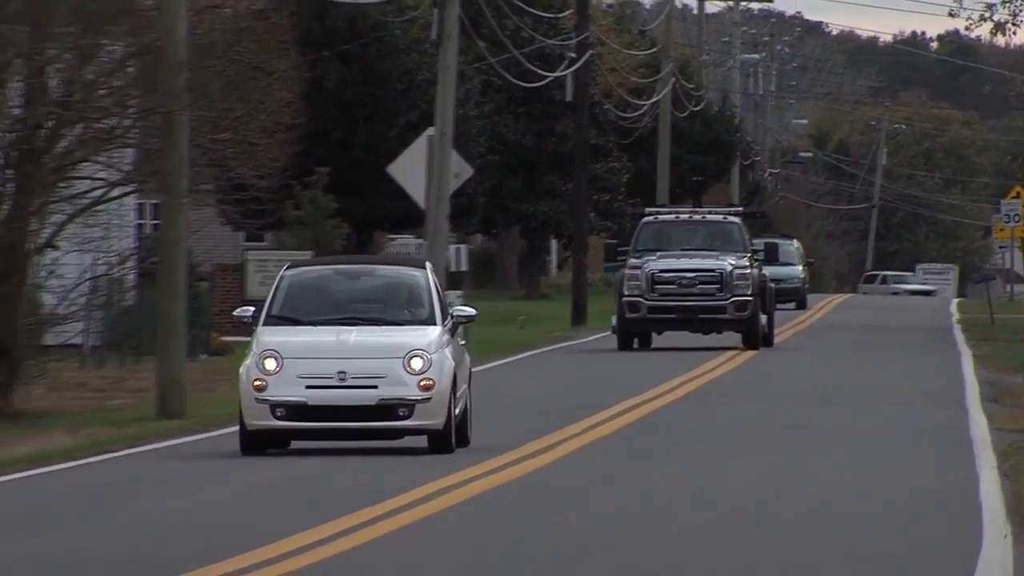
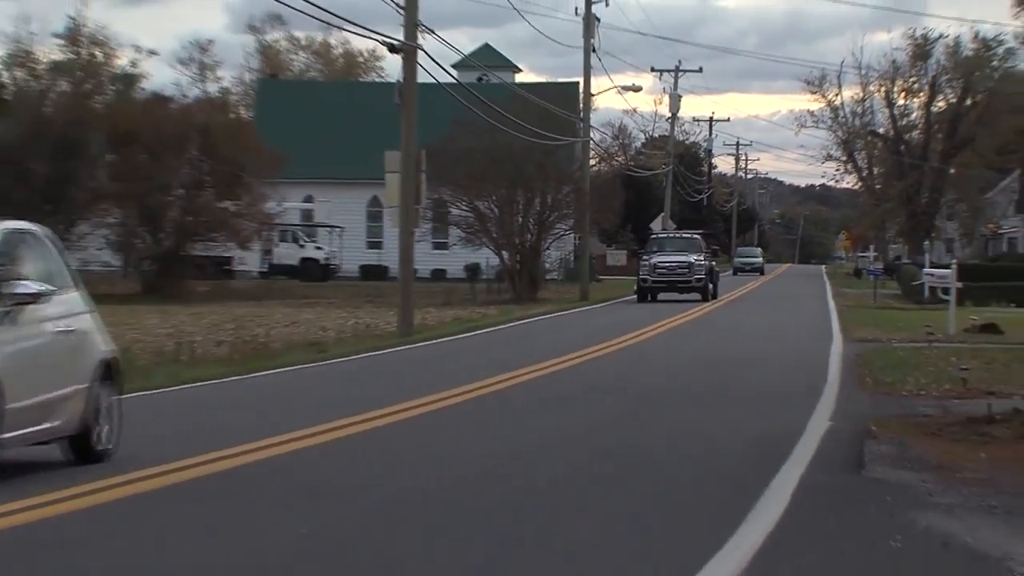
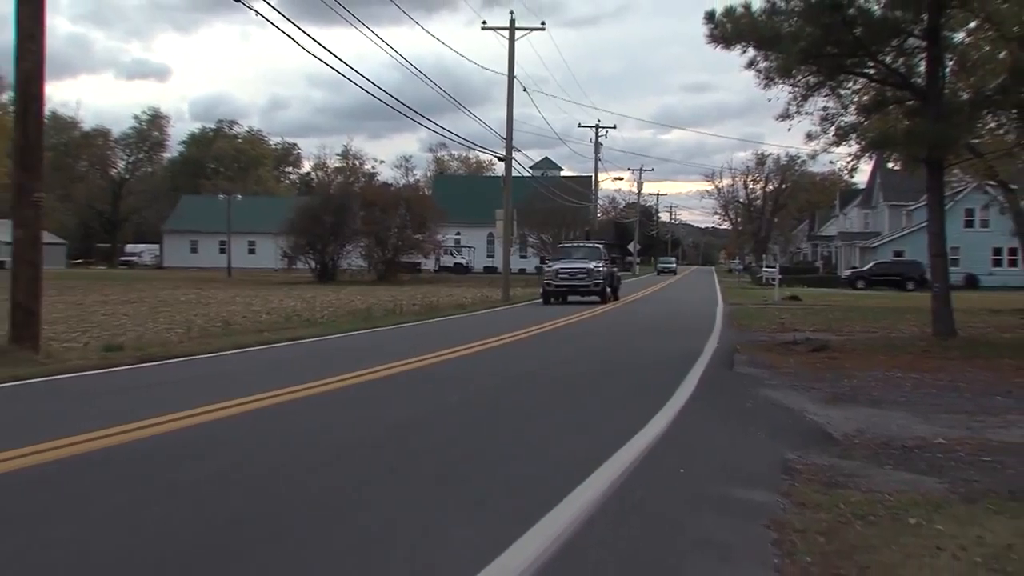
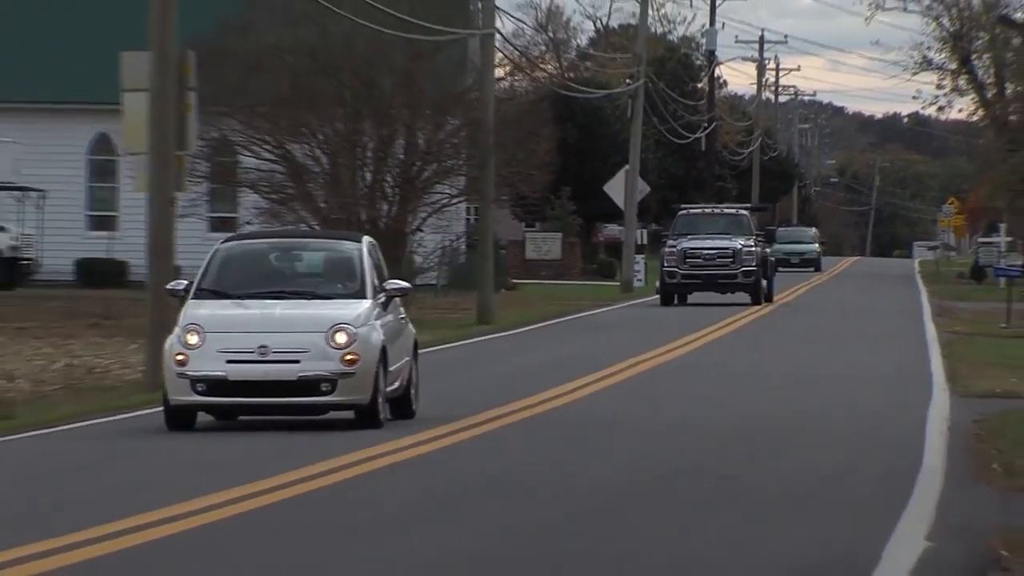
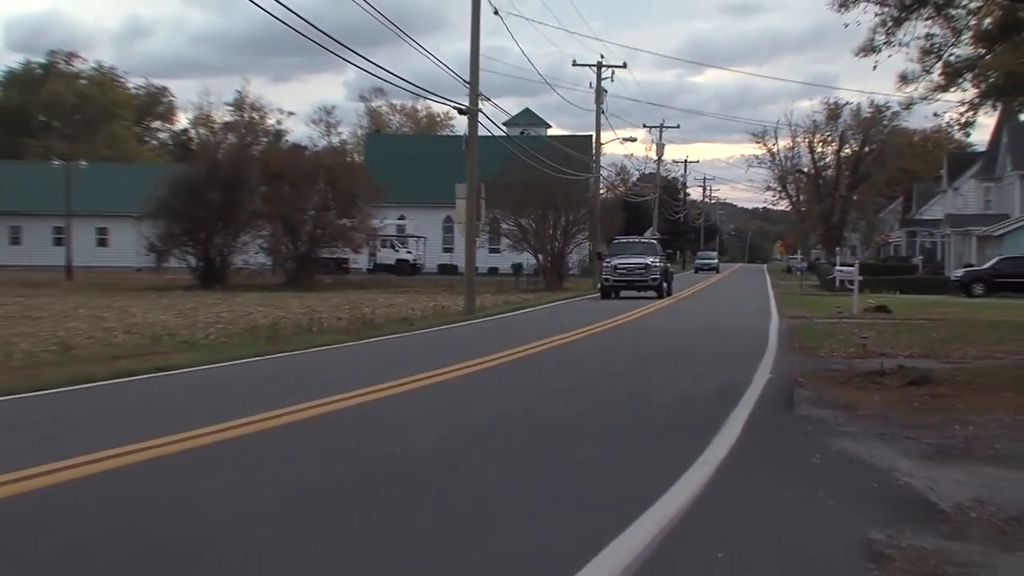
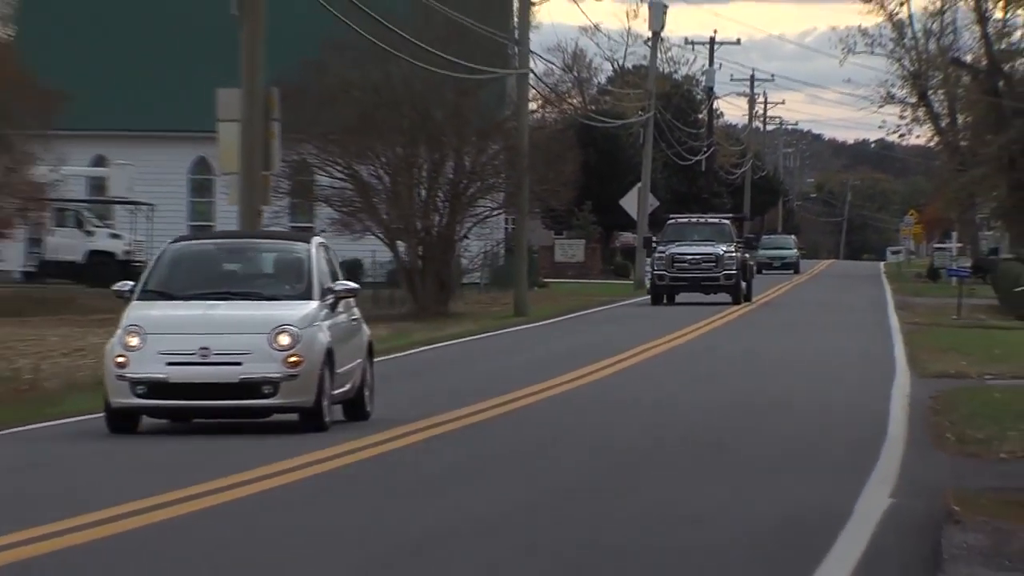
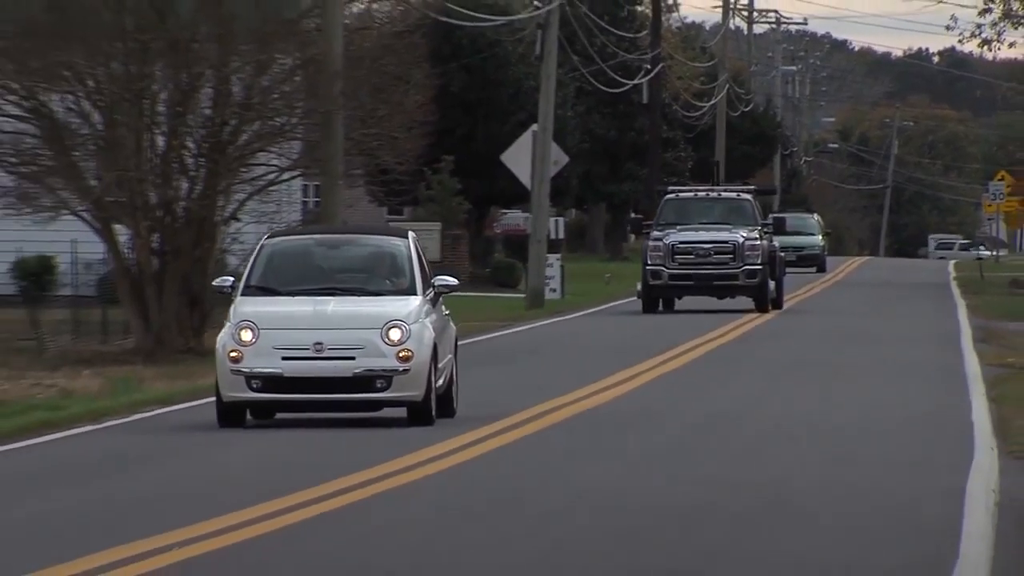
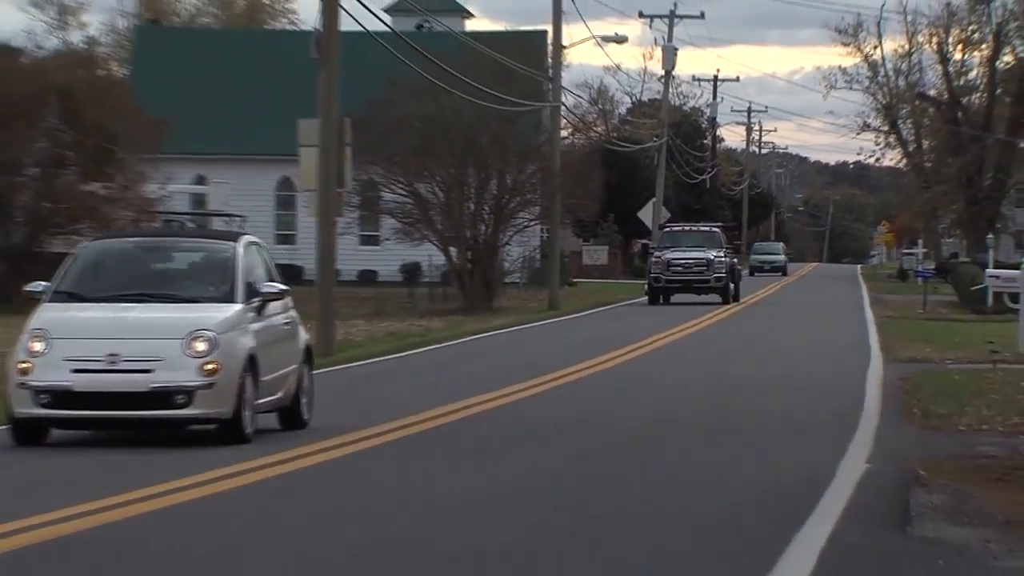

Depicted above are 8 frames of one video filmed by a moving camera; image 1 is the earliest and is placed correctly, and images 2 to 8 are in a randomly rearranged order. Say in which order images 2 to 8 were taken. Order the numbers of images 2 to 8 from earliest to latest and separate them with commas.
7, 4, 6, 8, 2, 5, 3
